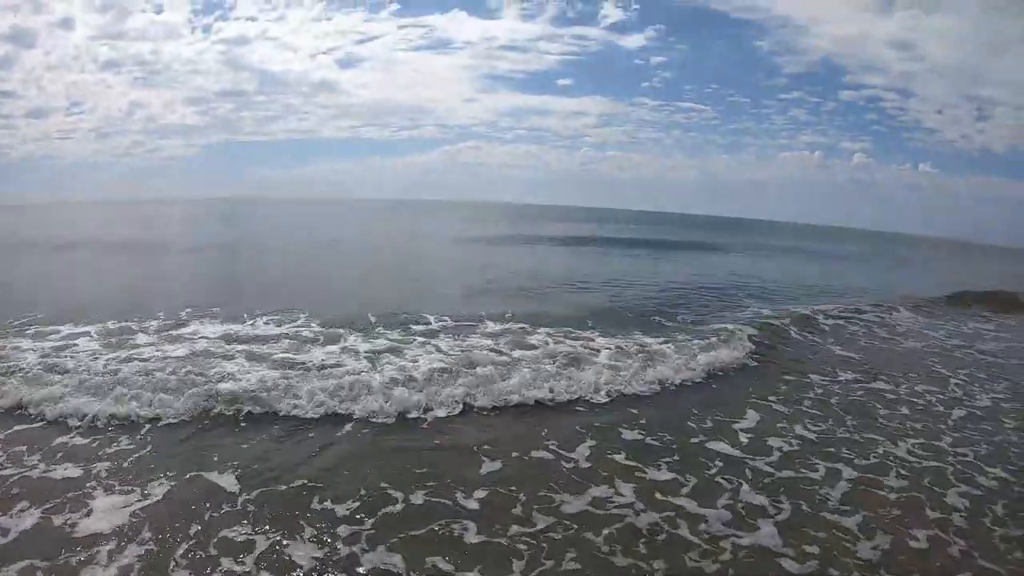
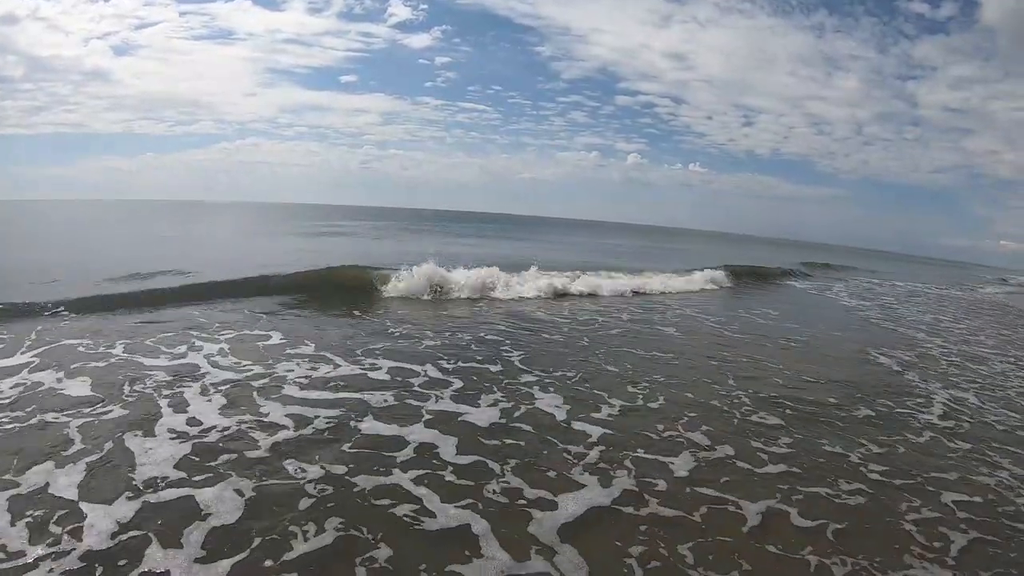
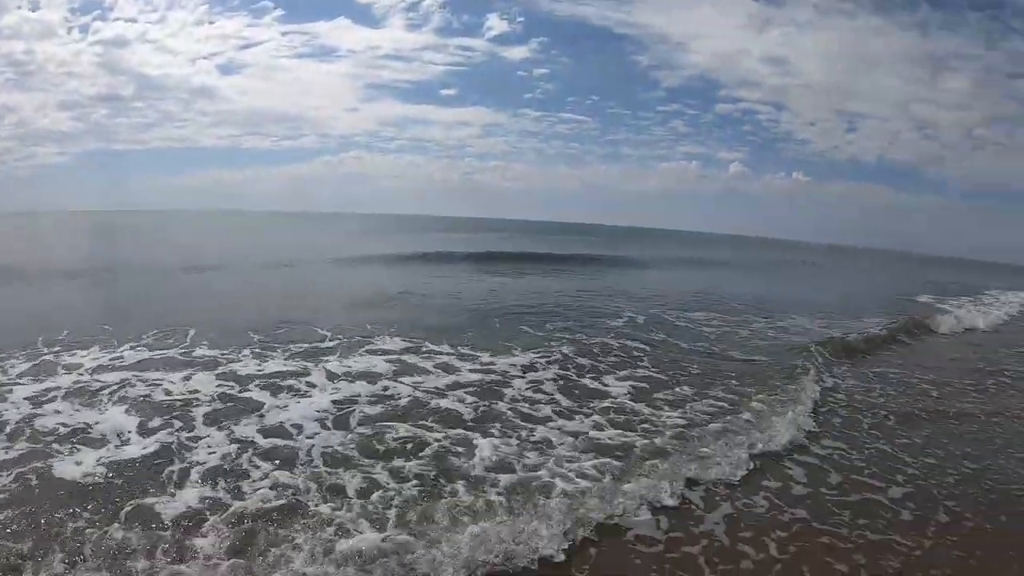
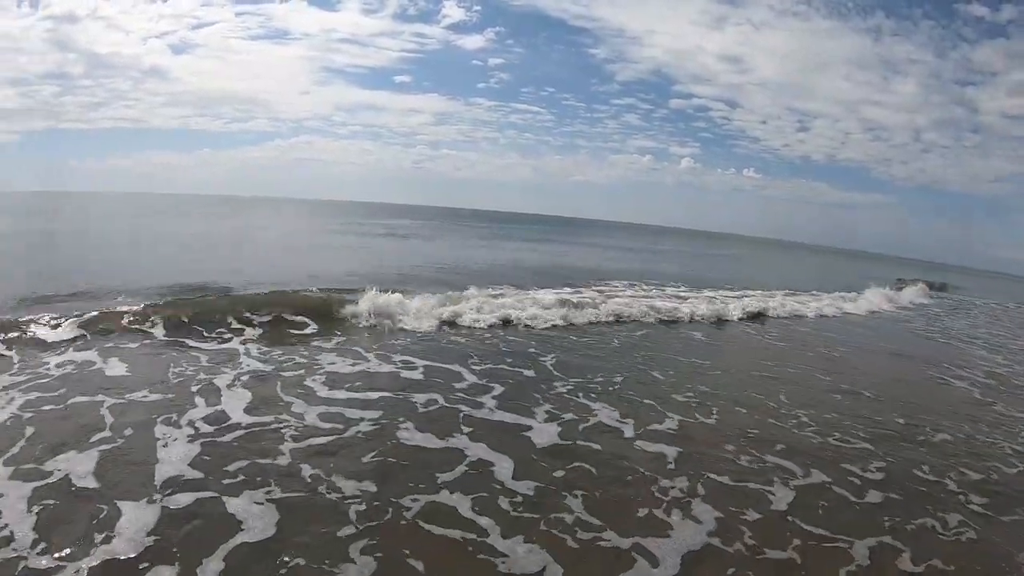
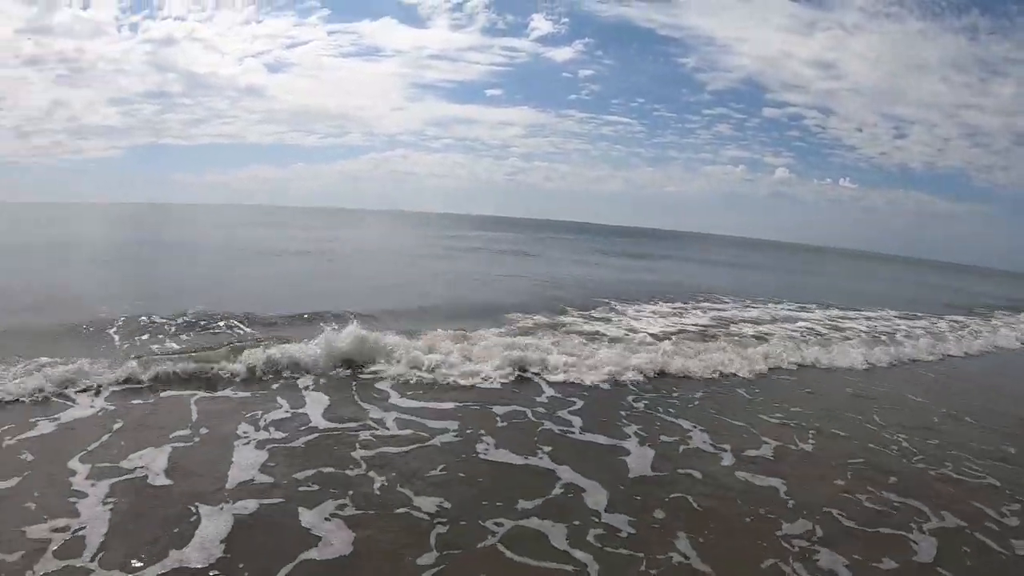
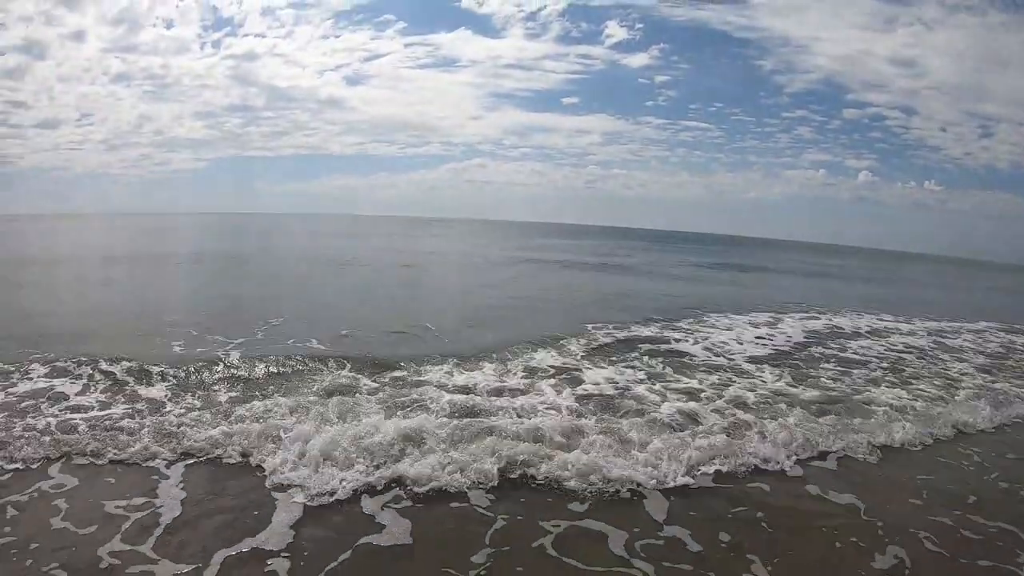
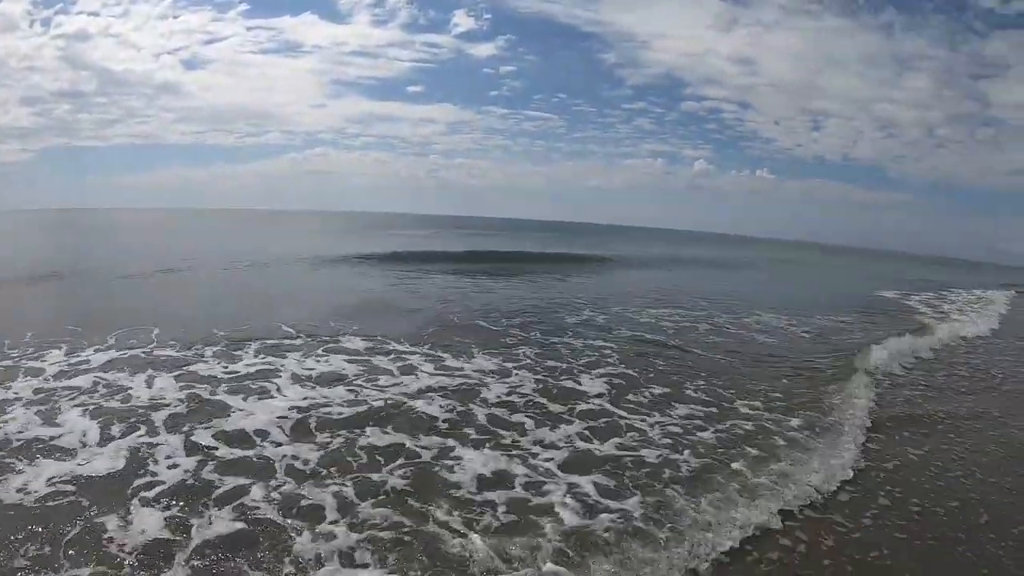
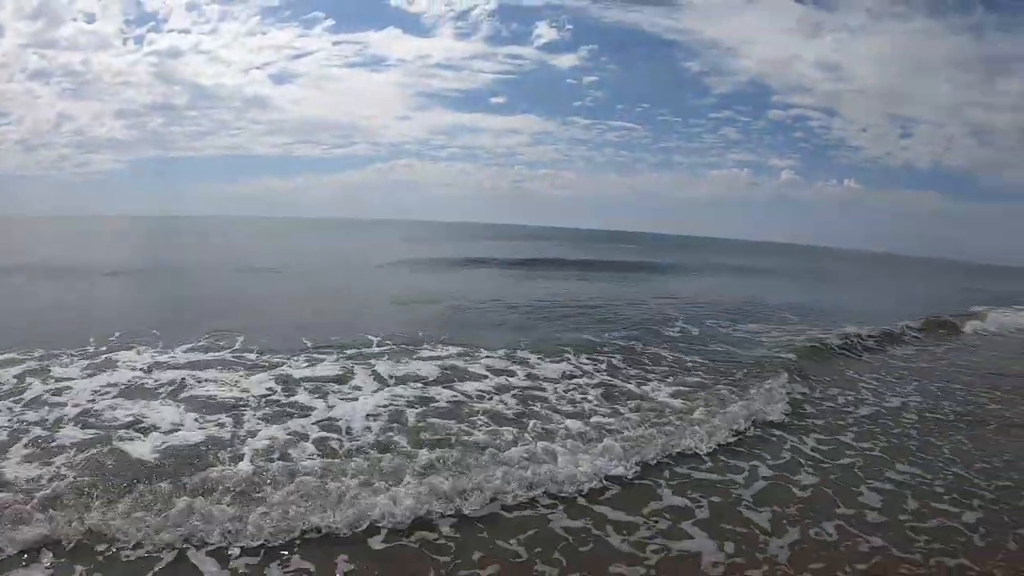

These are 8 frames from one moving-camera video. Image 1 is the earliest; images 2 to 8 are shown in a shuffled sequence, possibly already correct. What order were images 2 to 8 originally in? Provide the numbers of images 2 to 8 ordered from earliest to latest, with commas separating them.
8, 3, 7, 2, 4, 5, 6
